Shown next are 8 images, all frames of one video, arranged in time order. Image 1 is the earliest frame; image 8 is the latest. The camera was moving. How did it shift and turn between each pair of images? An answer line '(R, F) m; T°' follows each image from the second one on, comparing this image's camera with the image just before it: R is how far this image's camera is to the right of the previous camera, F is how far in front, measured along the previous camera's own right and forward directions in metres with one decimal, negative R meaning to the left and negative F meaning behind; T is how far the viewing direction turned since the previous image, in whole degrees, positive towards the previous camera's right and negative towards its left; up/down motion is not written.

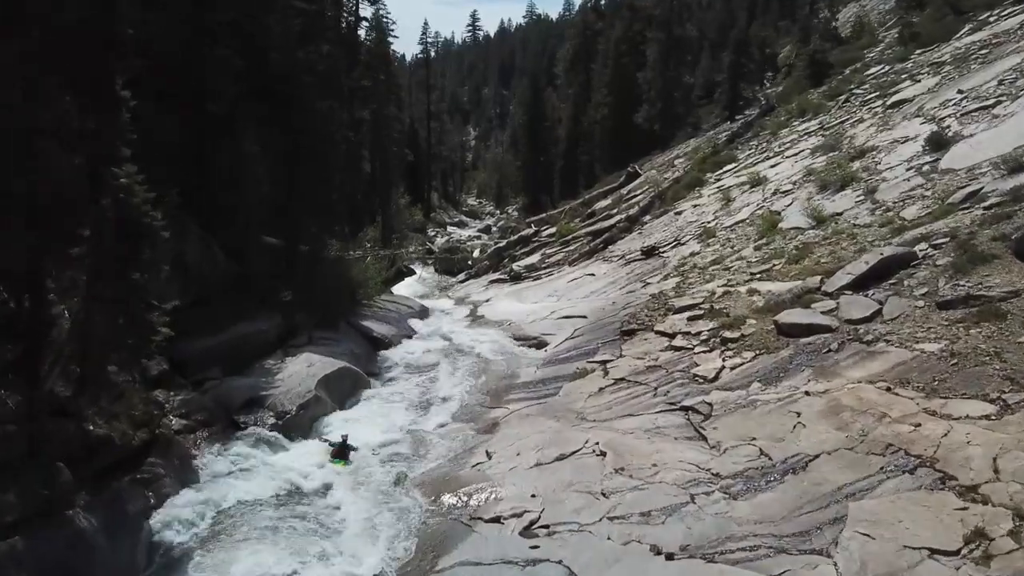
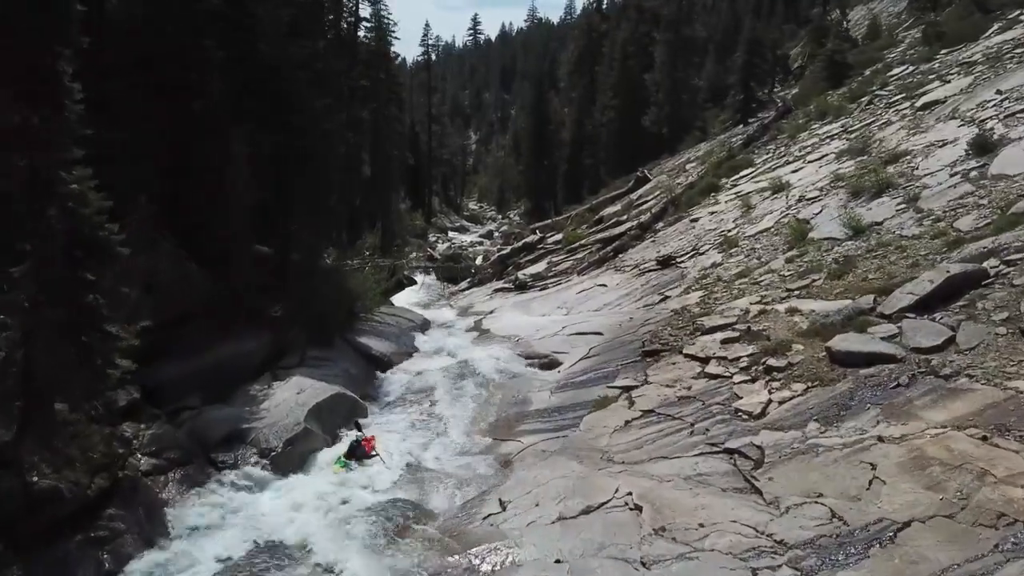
(-0.2, +1.4) m; 0°
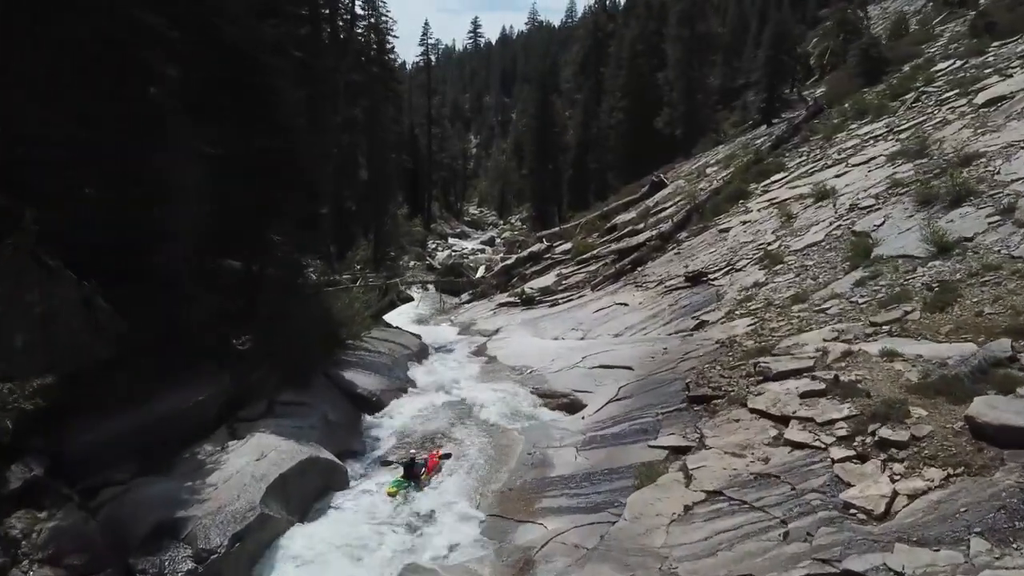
(-0.2, +2.7) m; 0°
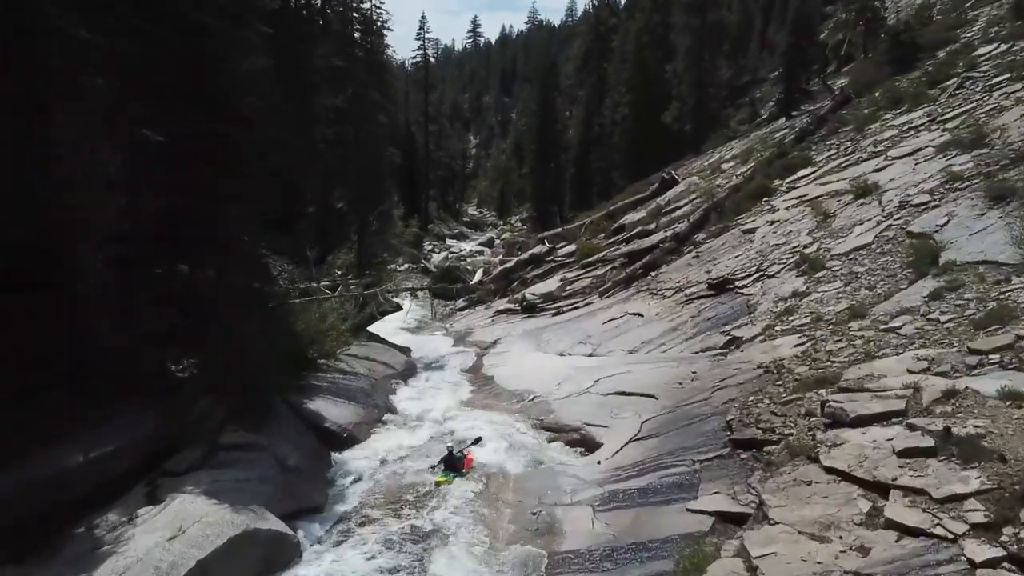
(0.0, +2.4) m; 0°
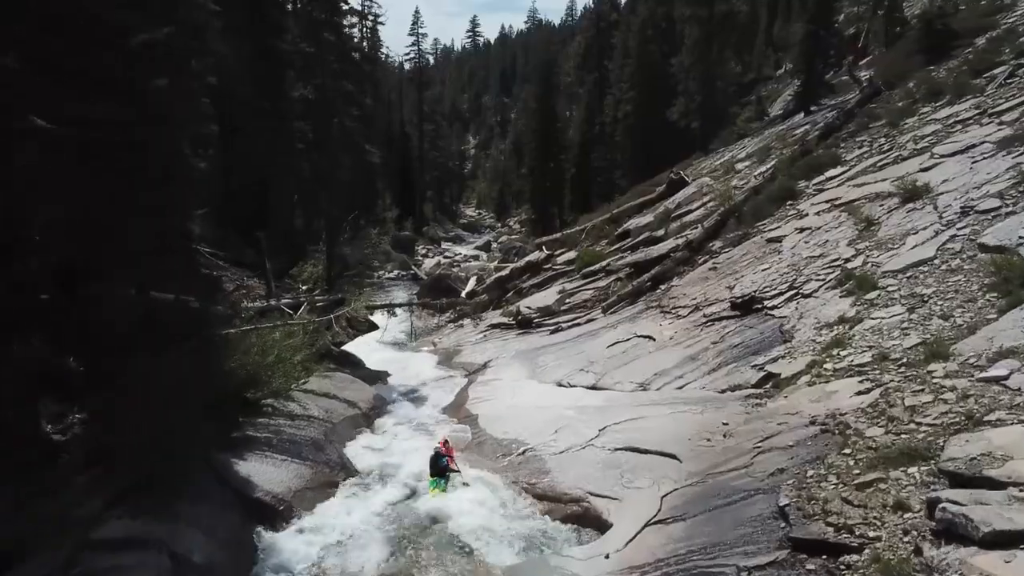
(+0.2, +2.6) m; 0°
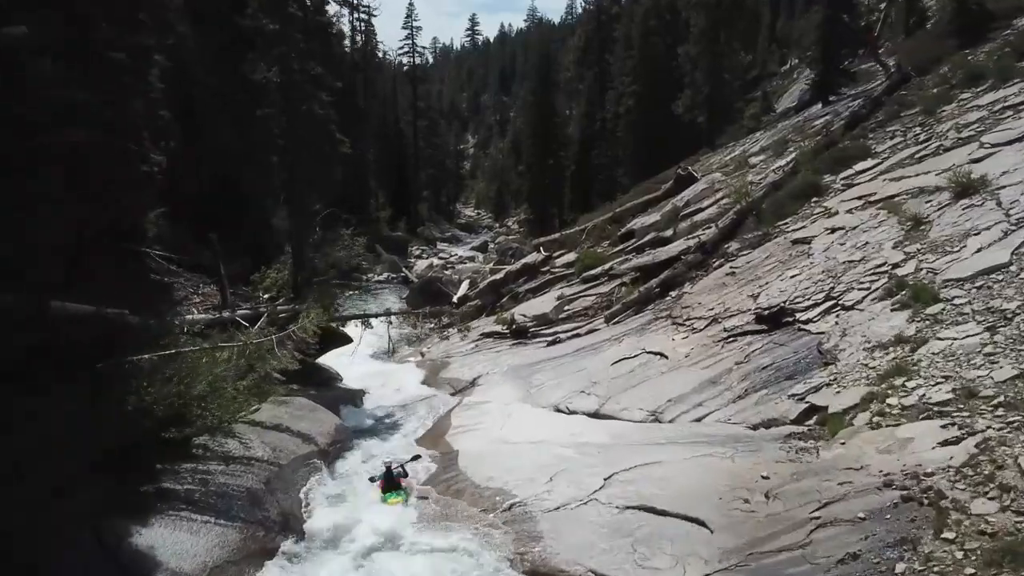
(+0.2, +2.2) m; 0°
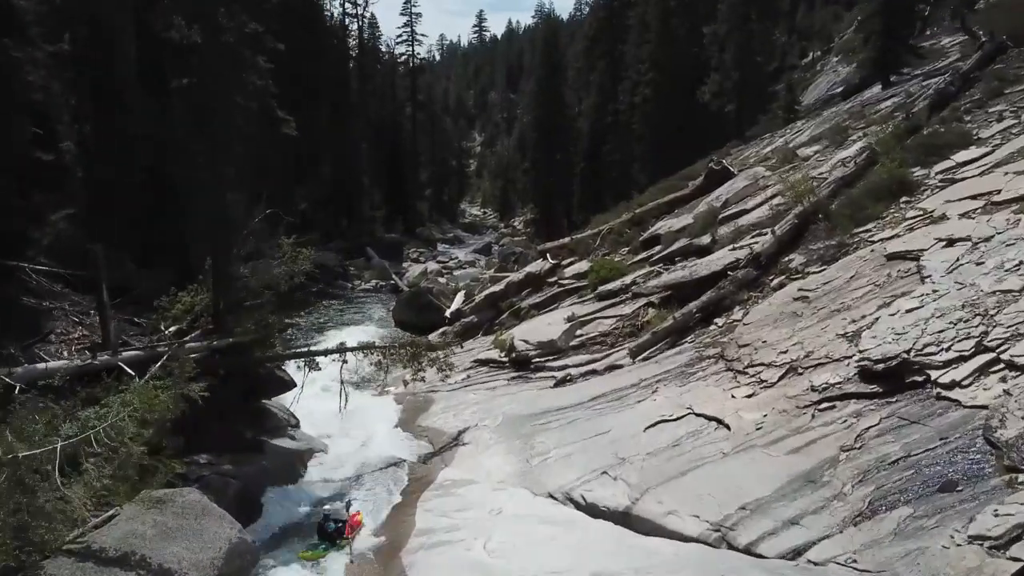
(+0.2, +4.2) m; -1°
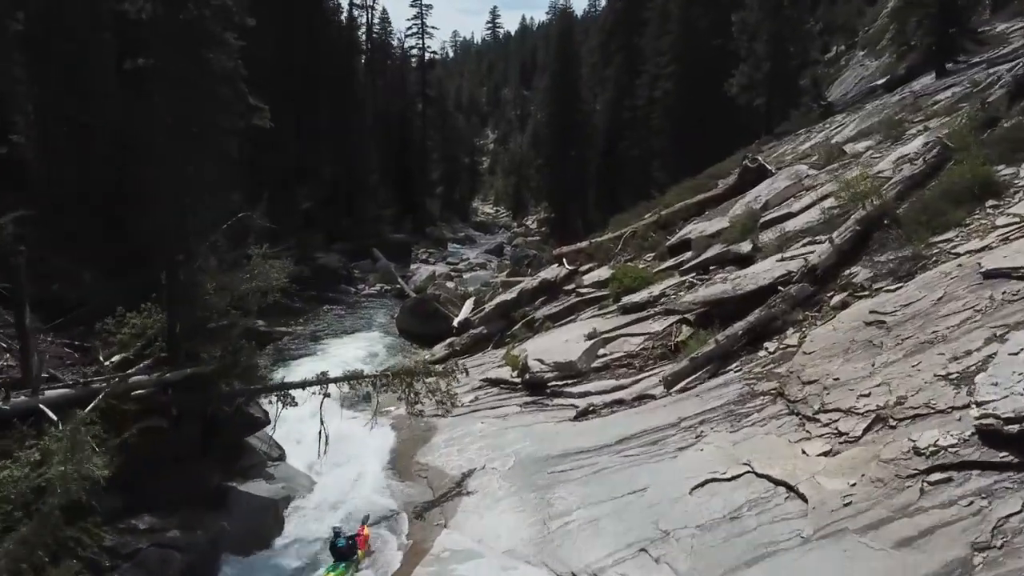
(0.0, +2.1) m; -1°
